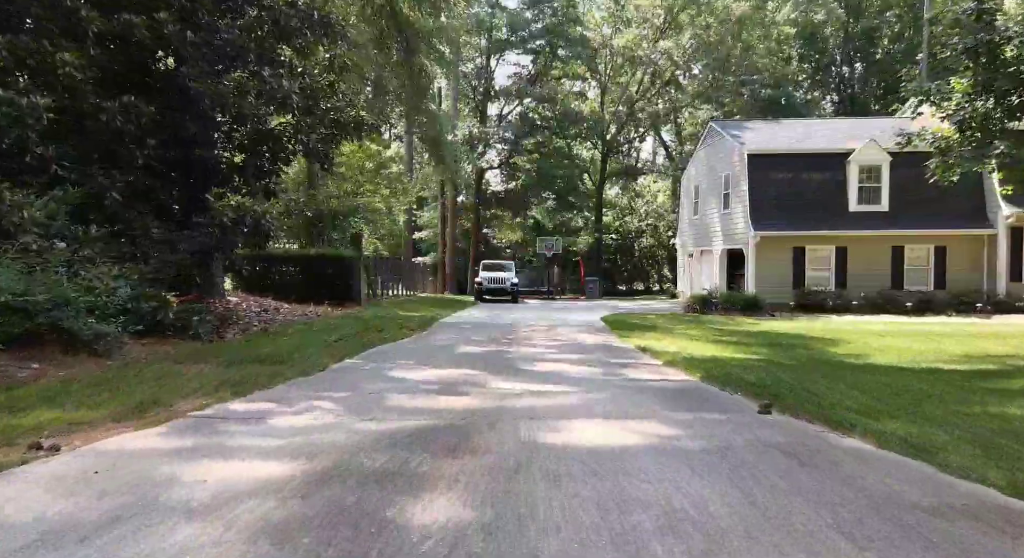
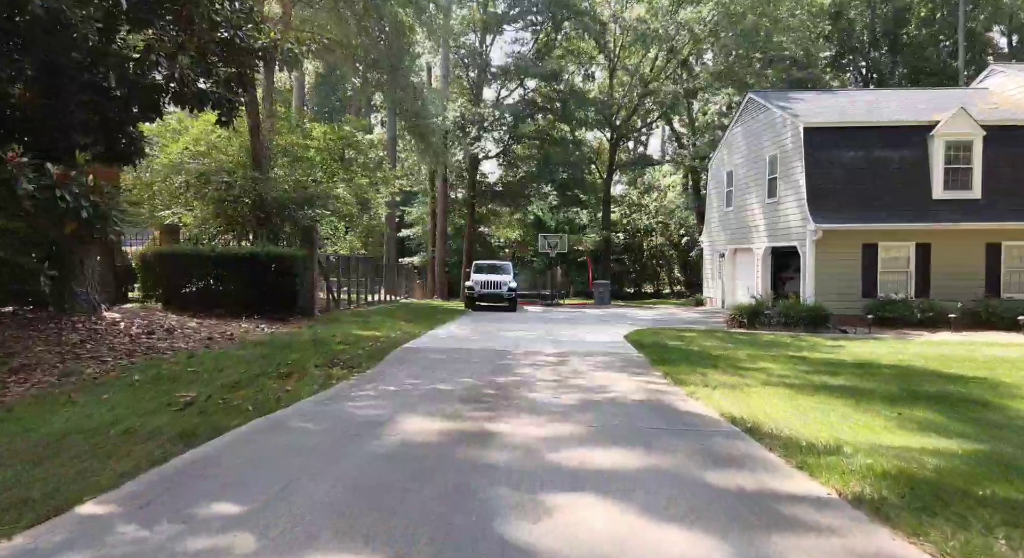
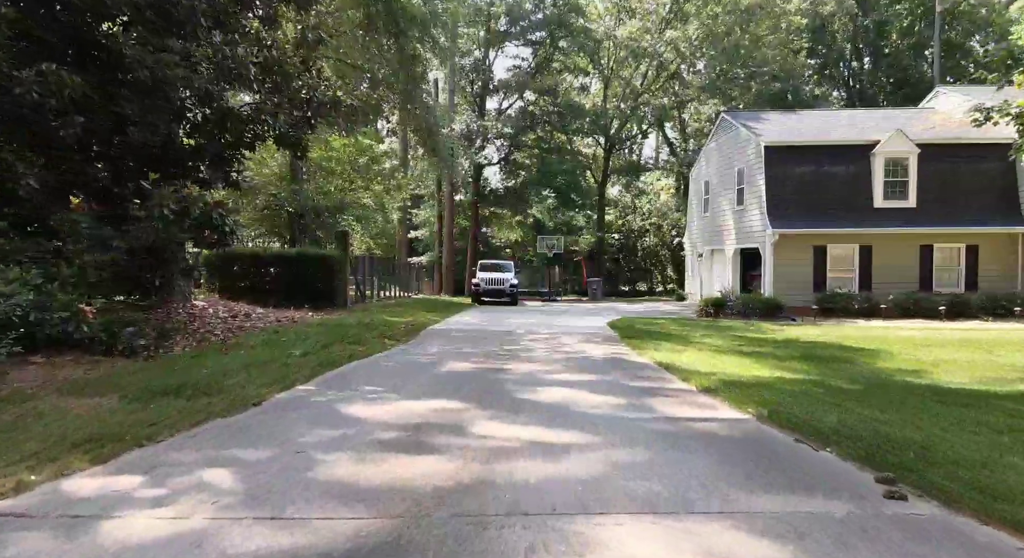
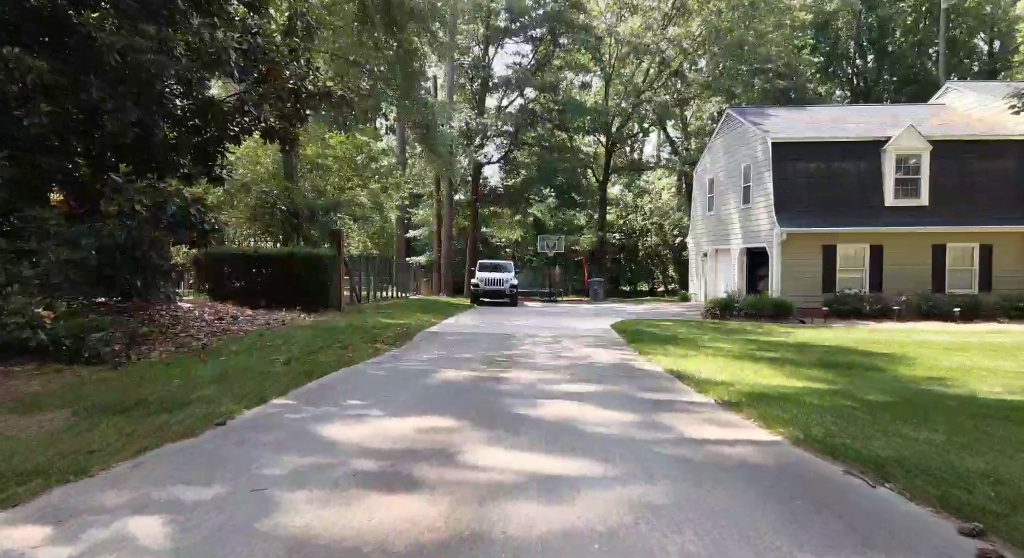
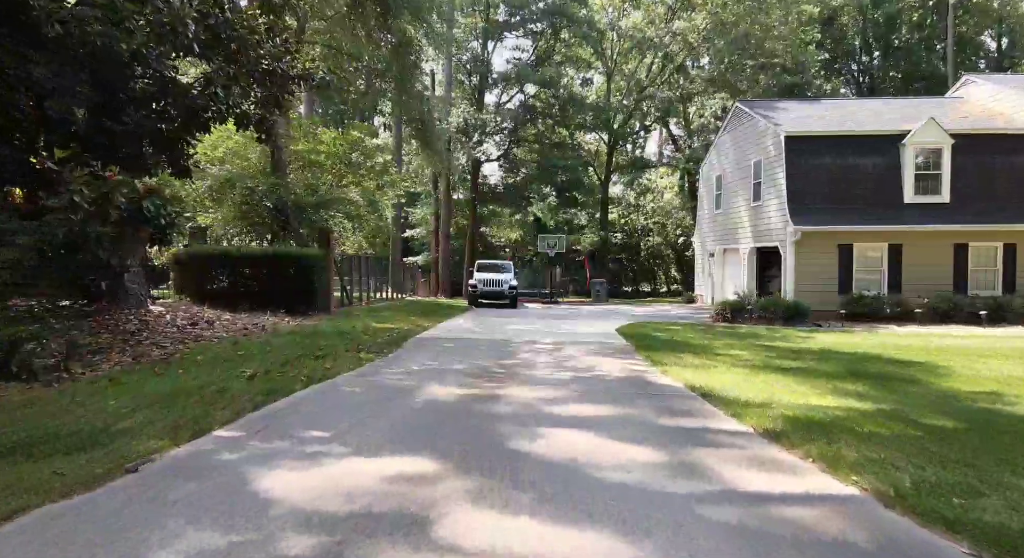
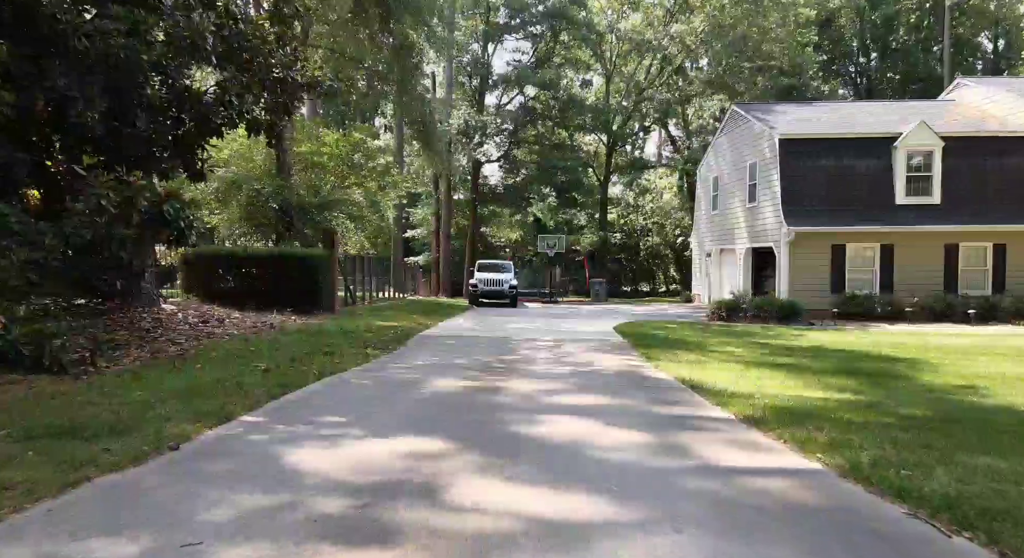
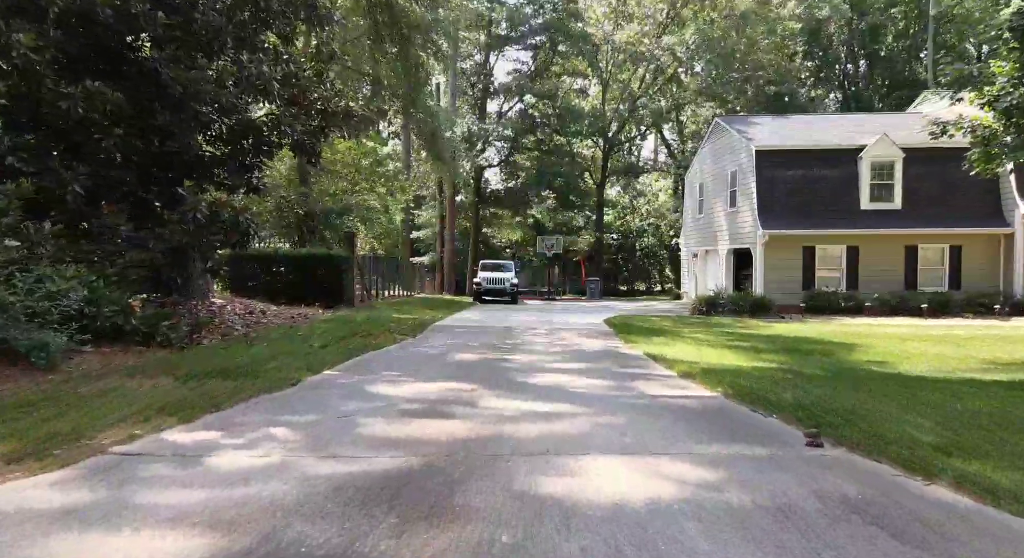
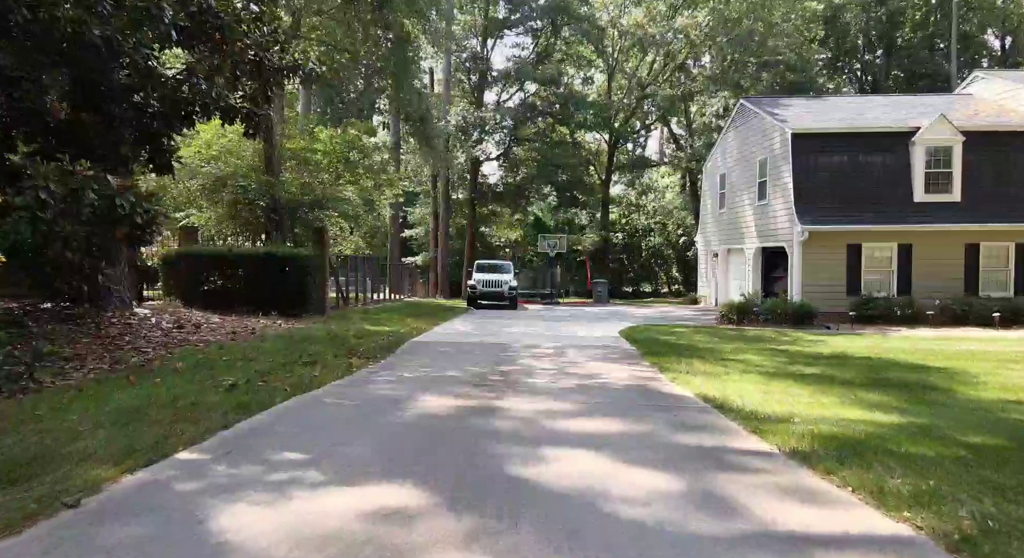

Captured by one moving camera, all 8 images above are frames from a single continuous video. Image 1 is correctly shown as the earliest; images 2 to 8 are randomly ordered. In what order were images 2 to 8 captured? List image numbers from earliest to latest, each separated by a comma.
7, 3, 4, 6, 5, 8, 2
